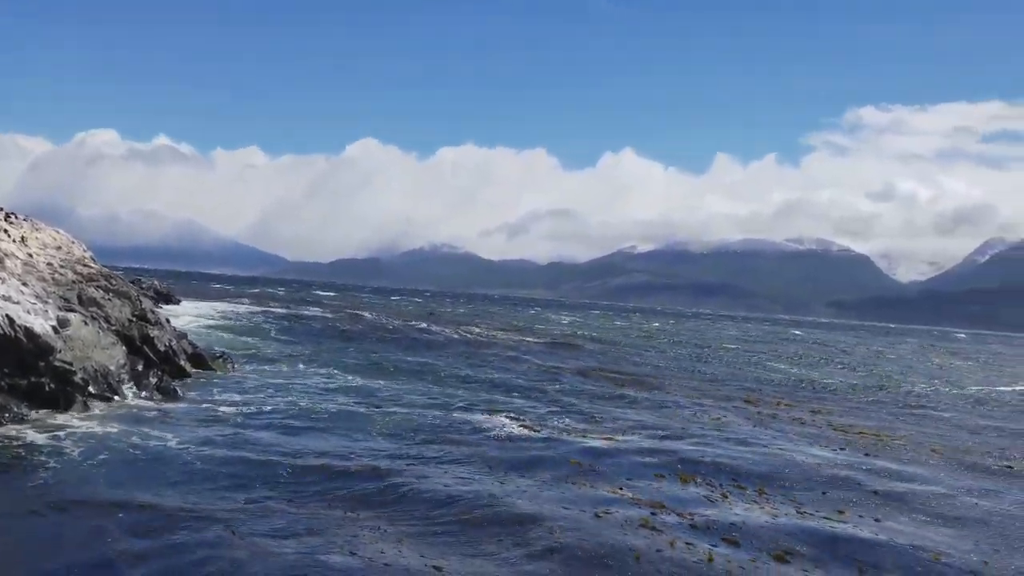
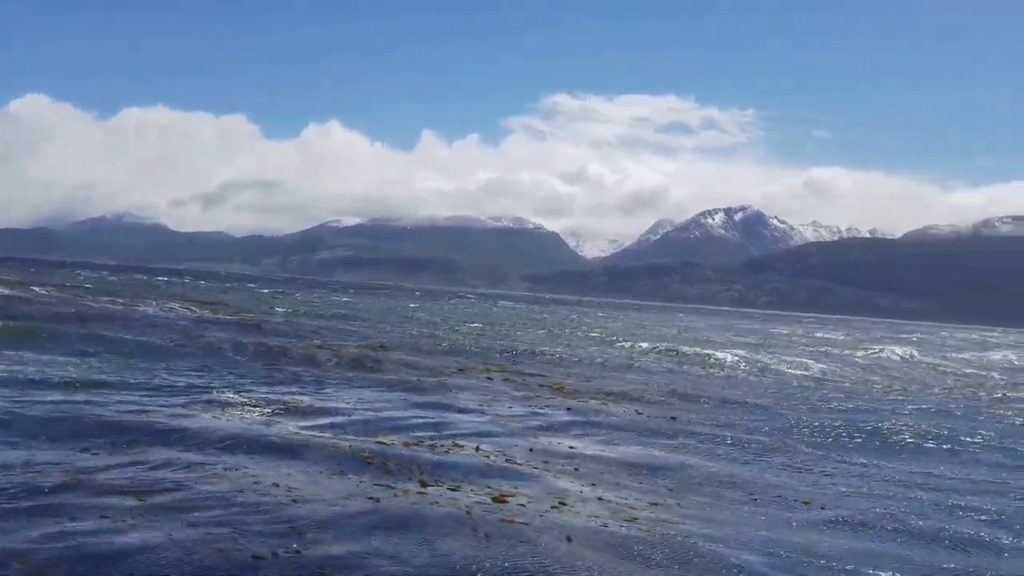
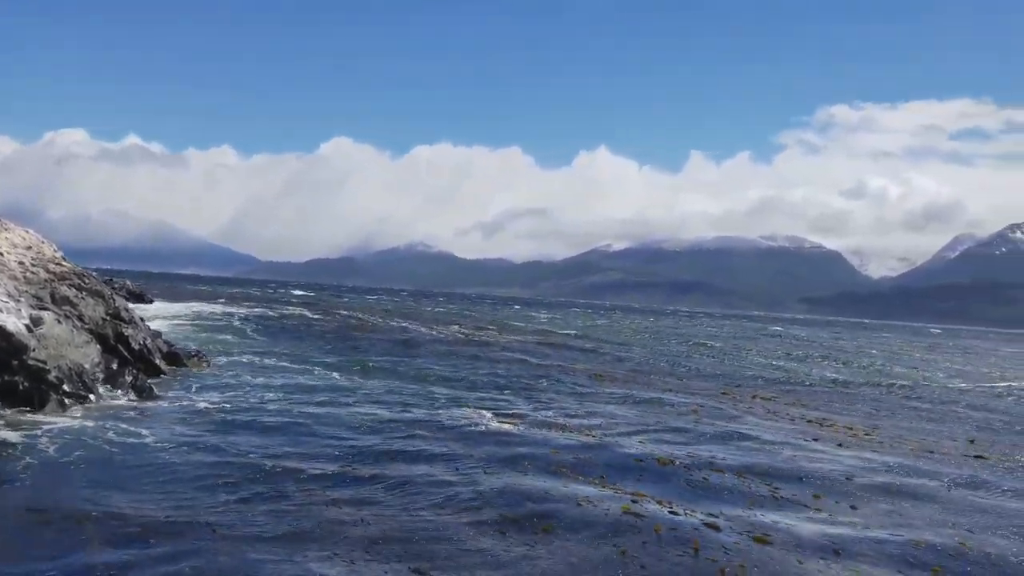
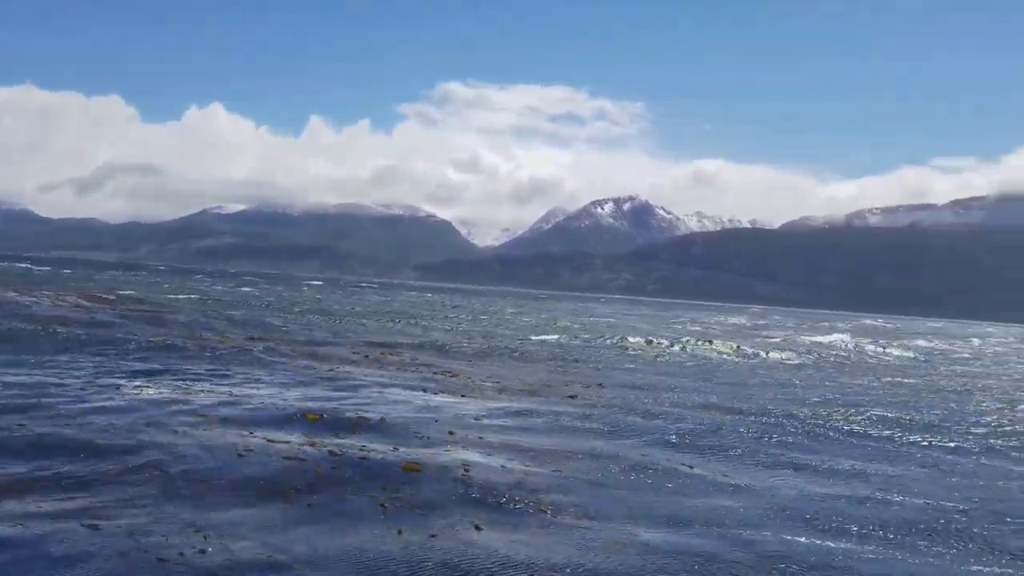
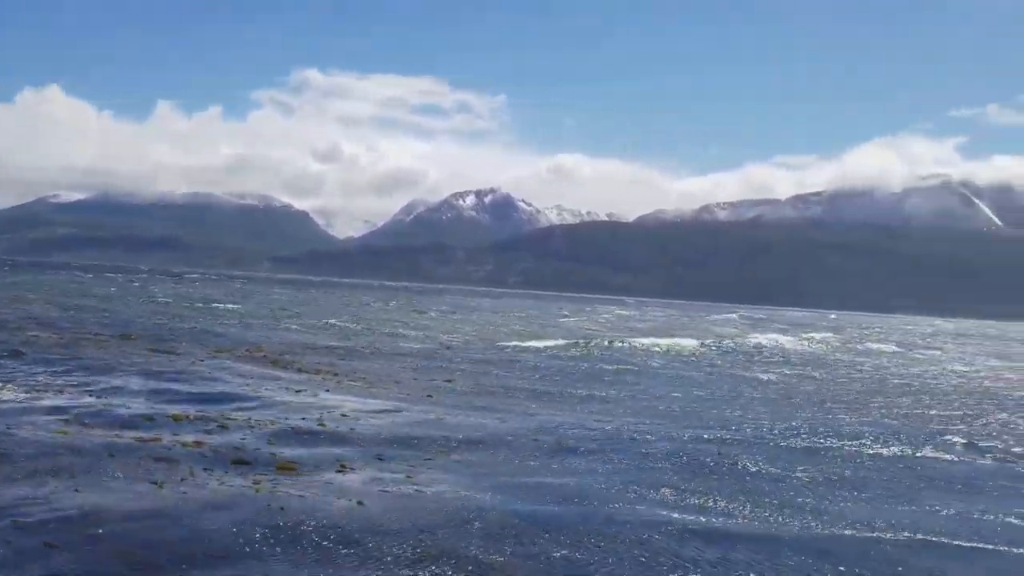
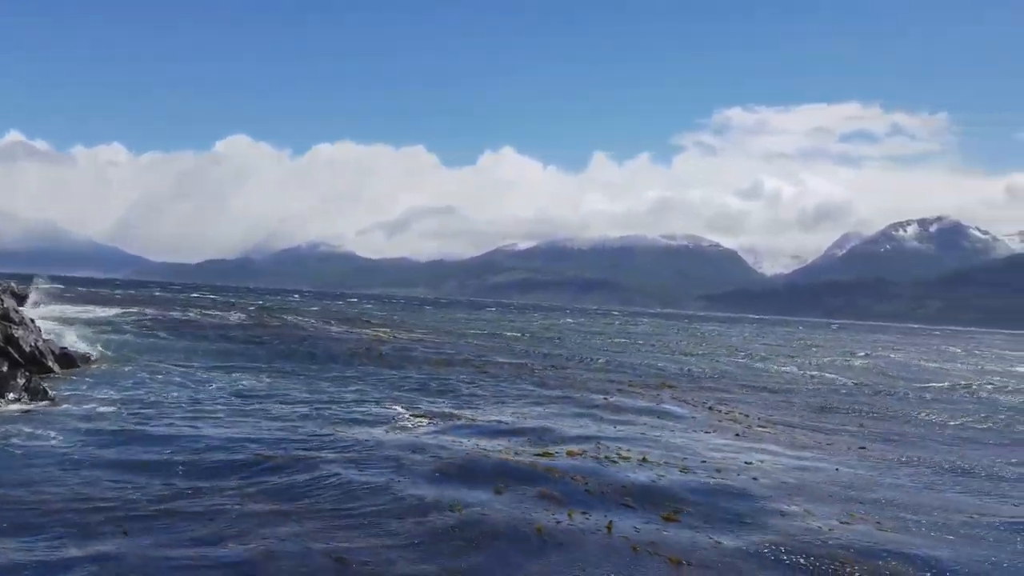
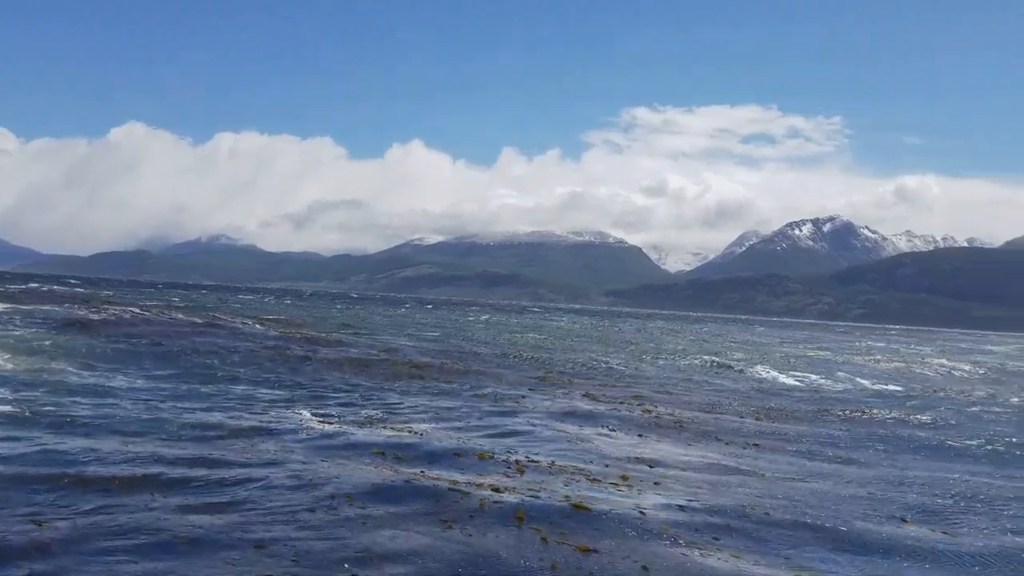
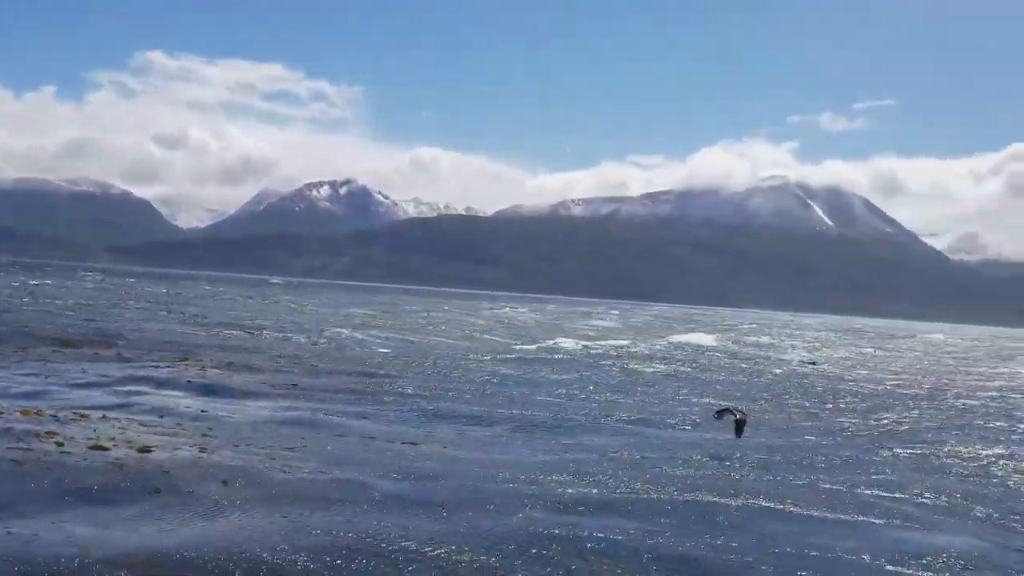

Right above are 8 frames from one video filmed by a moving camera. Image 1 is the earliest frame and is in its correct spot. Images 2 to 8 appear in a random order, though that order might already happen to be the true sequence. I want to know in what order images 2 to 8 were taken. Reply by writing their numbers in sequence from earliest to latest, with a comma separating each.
3, 6, 7, 2, 4, 5, 8
